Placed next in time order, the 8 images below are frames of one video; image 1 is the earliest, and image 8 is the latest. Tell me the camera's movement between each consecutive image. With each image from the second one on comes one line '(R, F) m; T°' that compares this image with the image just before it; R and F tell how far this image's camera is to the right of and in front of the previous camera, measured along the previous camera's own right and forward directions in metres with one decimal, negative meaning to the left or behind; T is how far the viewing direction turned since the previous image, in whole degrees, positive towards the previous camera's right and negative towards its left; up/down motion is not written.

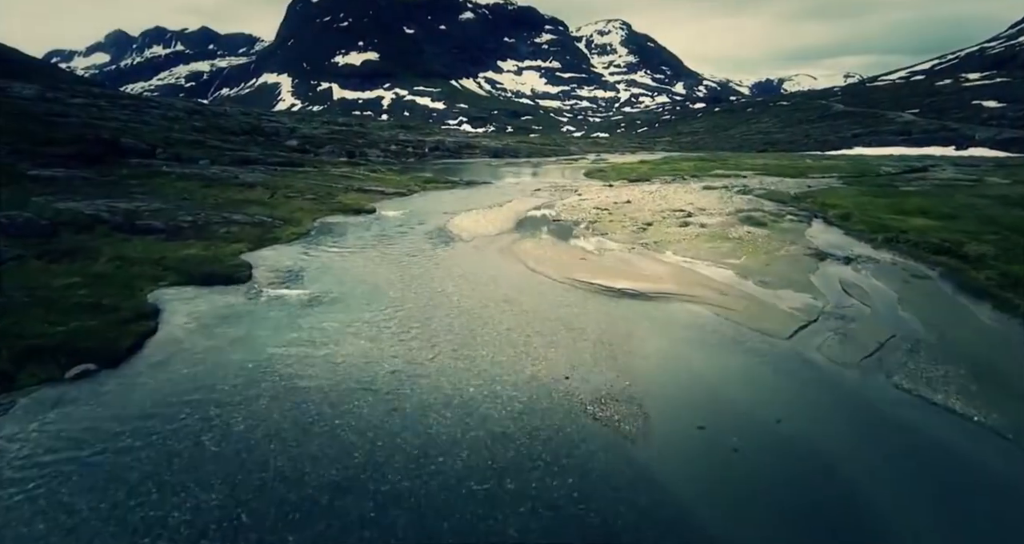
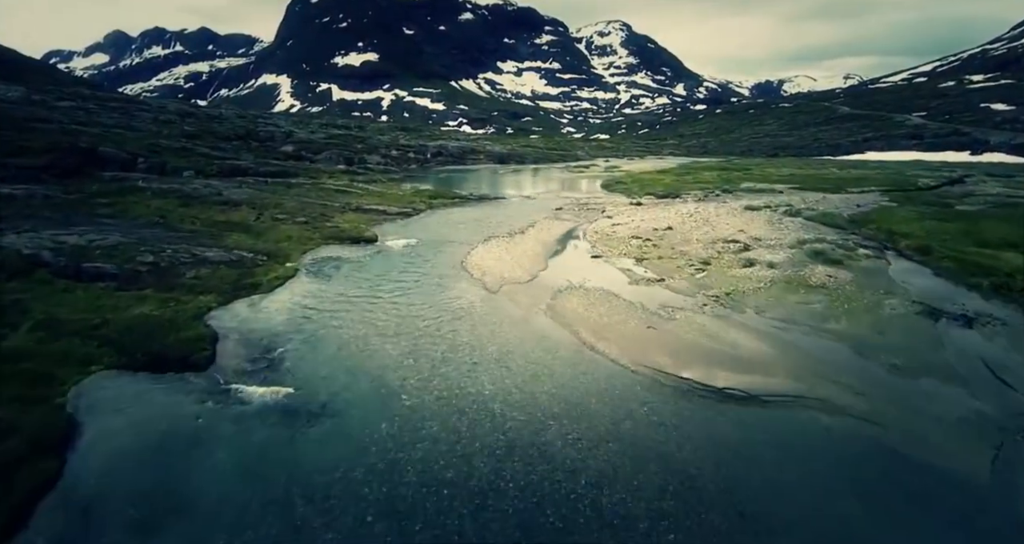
(-3.0, +8.9) m; 0°
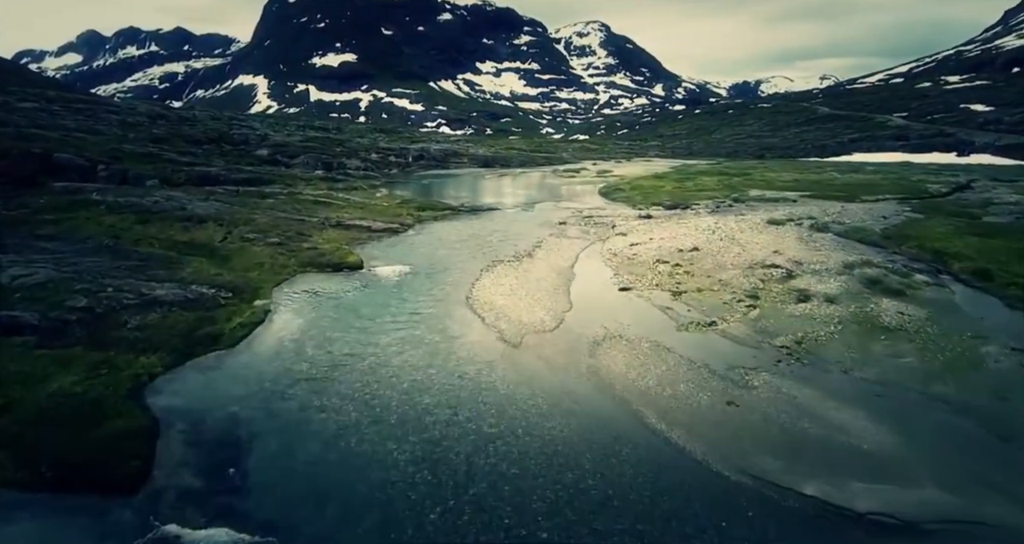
(-2.7, +7.2) m; +2°
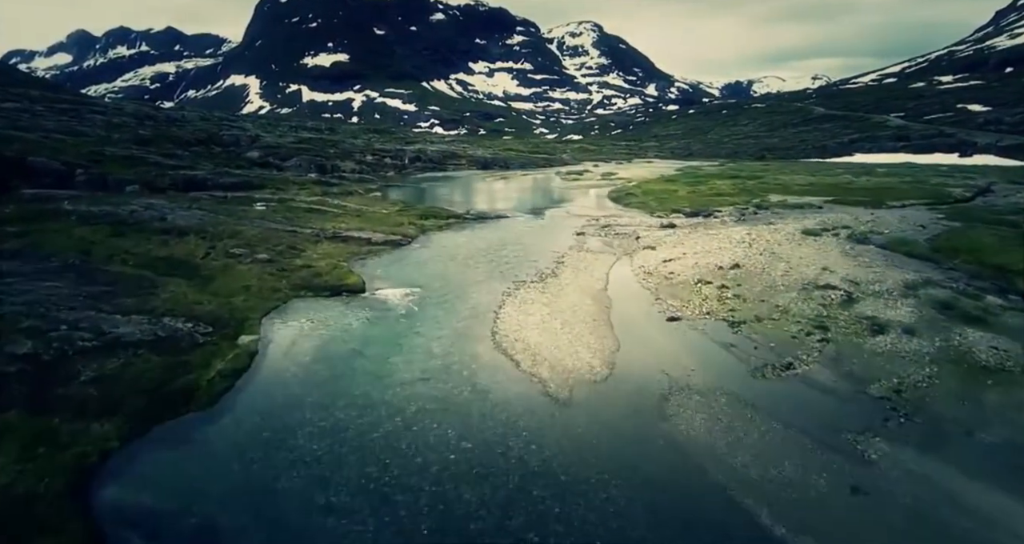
(-2.6, +5.6) m; +1°
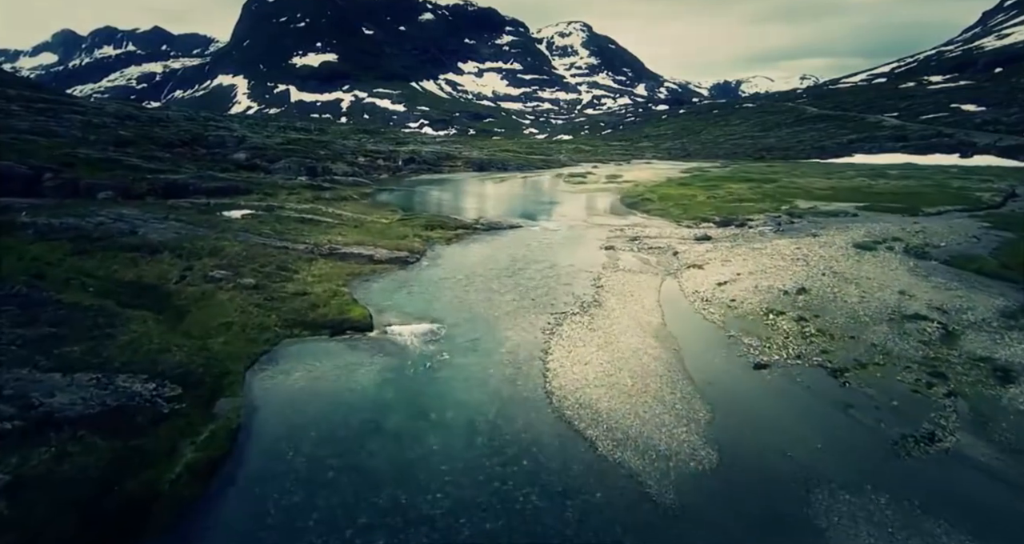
(-3.4, +6.9) m; +1°
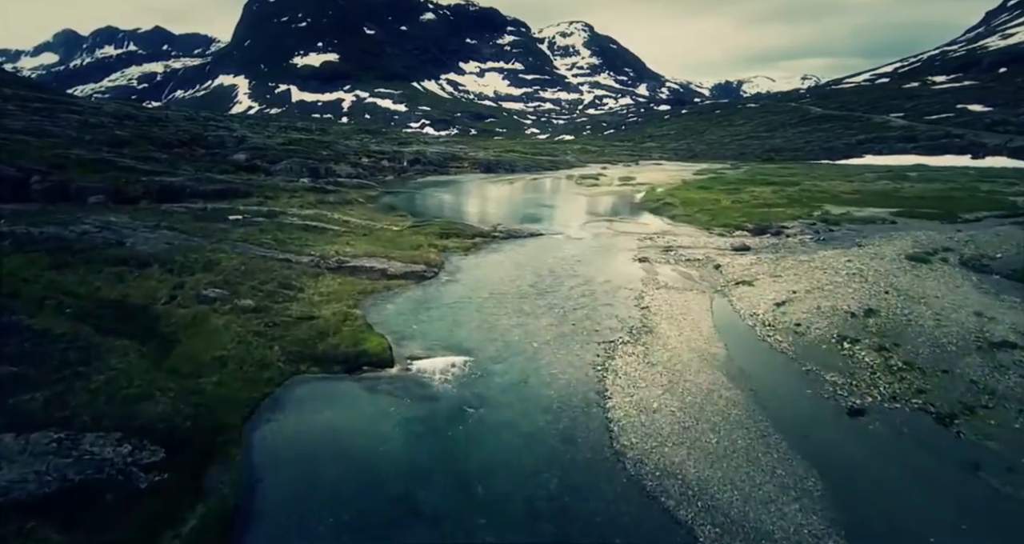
(-2.4, +4.6) m; 0°
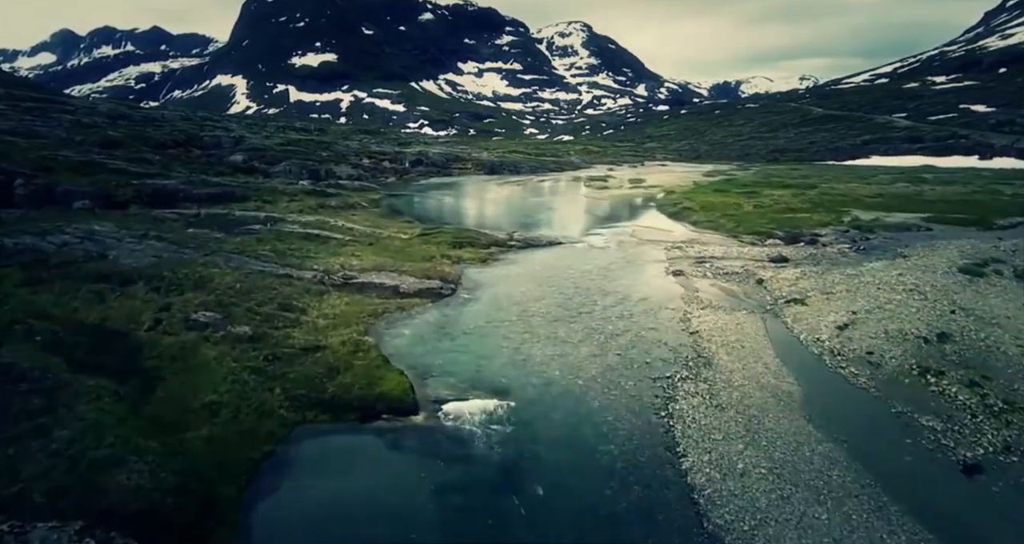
(-2.2, +4.1) m; 0°
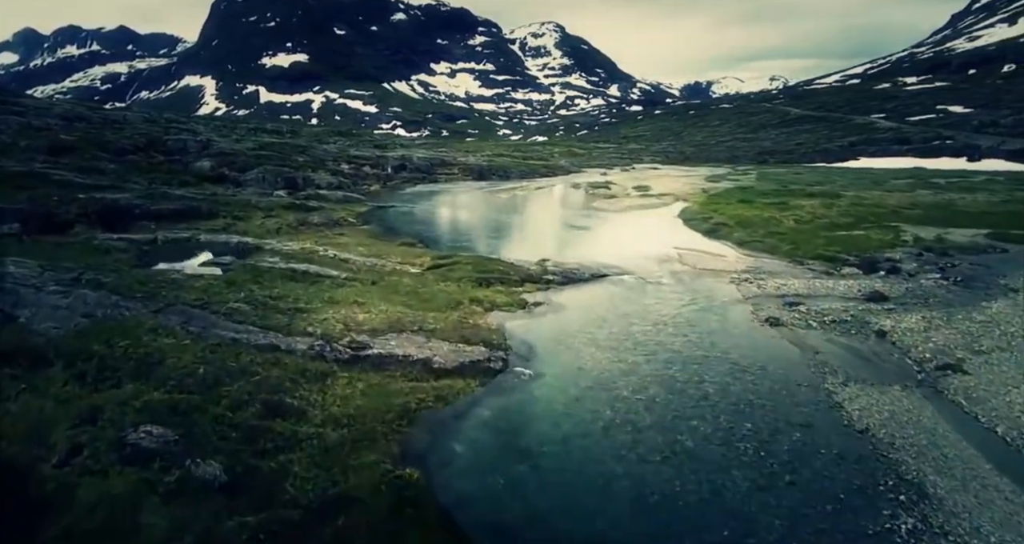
(-5.5, +10.1) m; +3°
